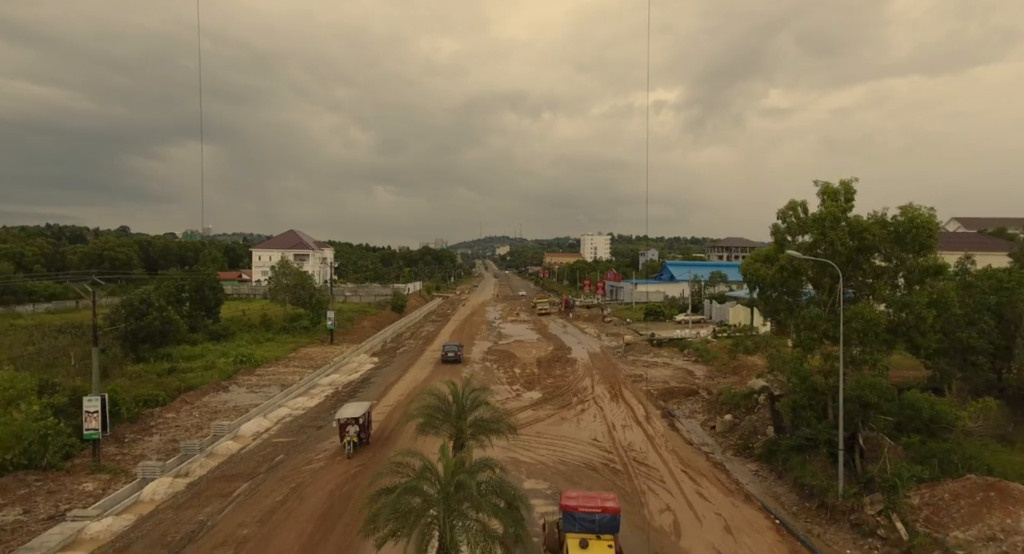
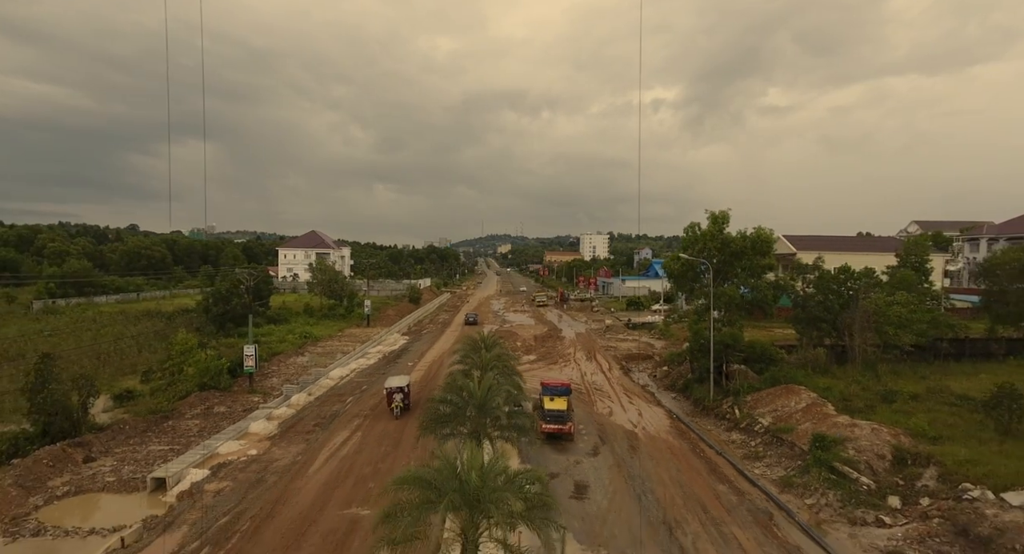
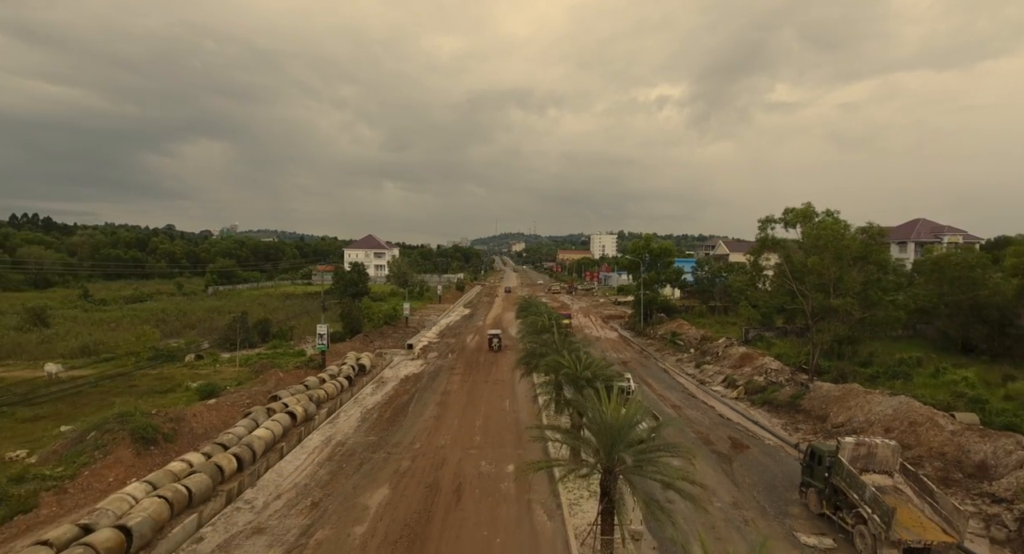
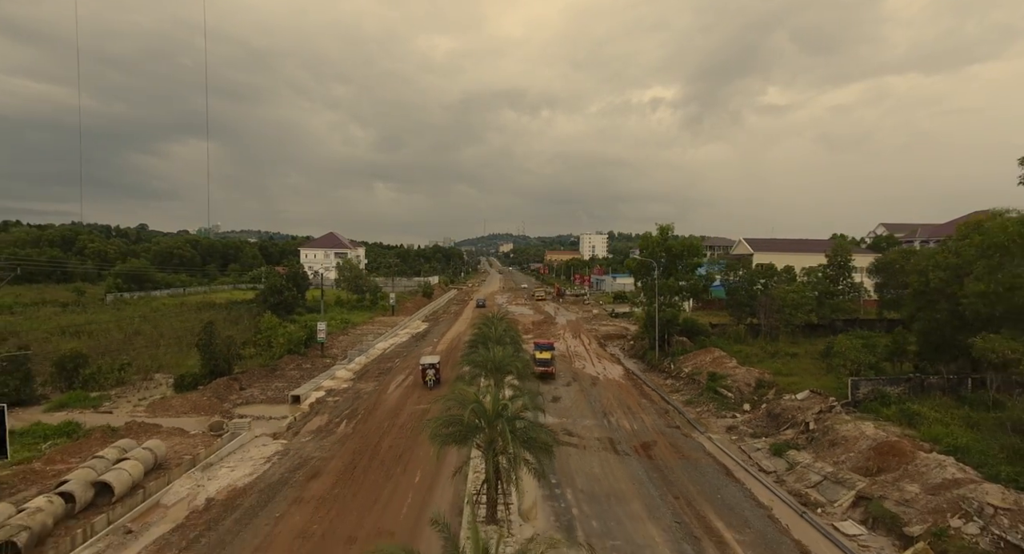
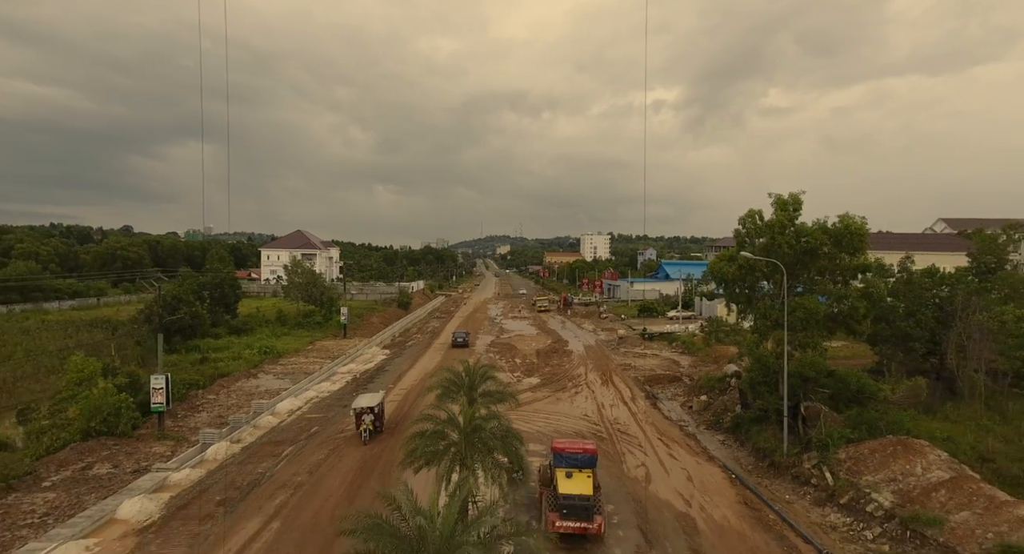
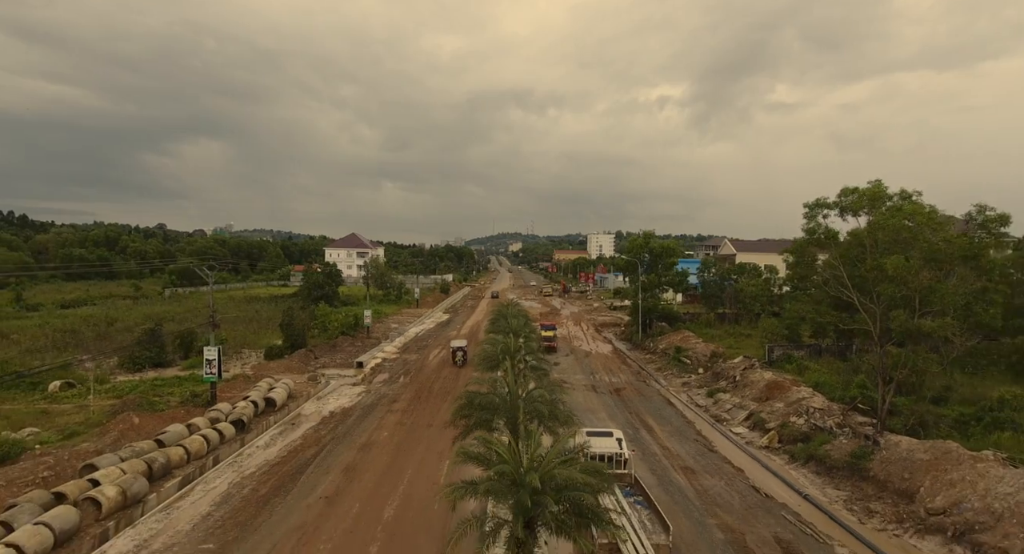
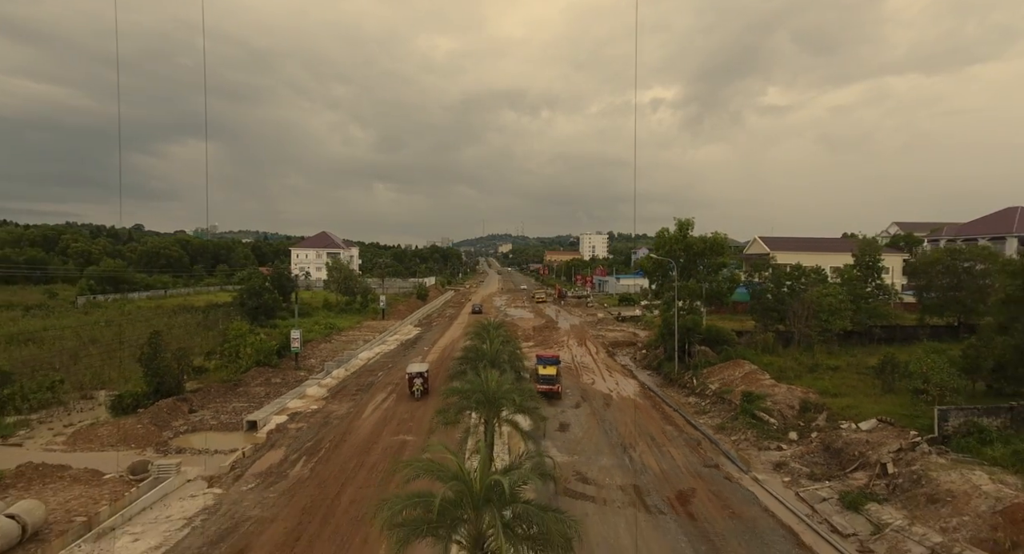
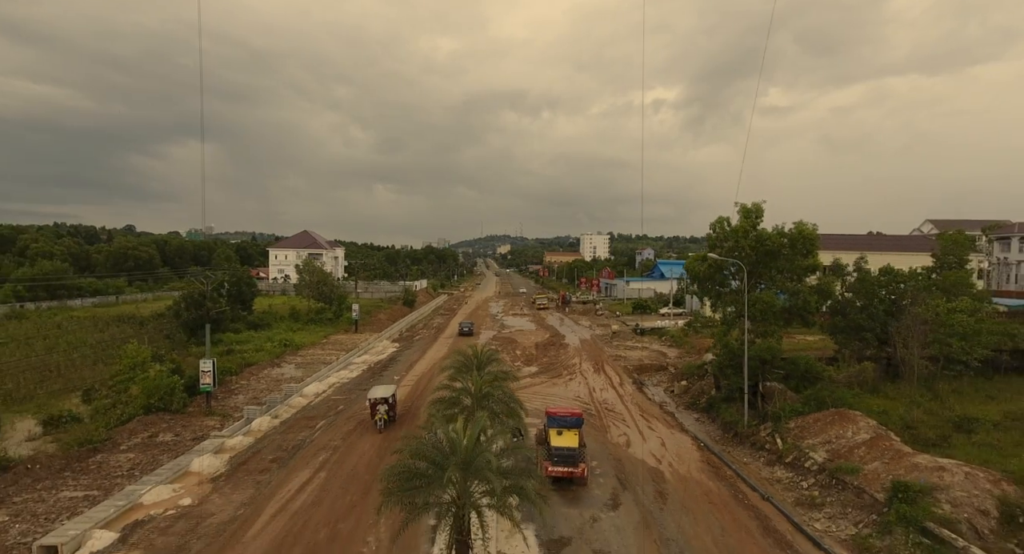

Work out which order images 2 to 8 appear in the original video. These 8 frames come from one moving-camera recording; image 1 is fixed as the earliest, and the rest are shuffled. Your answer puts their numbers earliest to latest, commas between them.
5, 8, 2, 7, 4, 6, 3
